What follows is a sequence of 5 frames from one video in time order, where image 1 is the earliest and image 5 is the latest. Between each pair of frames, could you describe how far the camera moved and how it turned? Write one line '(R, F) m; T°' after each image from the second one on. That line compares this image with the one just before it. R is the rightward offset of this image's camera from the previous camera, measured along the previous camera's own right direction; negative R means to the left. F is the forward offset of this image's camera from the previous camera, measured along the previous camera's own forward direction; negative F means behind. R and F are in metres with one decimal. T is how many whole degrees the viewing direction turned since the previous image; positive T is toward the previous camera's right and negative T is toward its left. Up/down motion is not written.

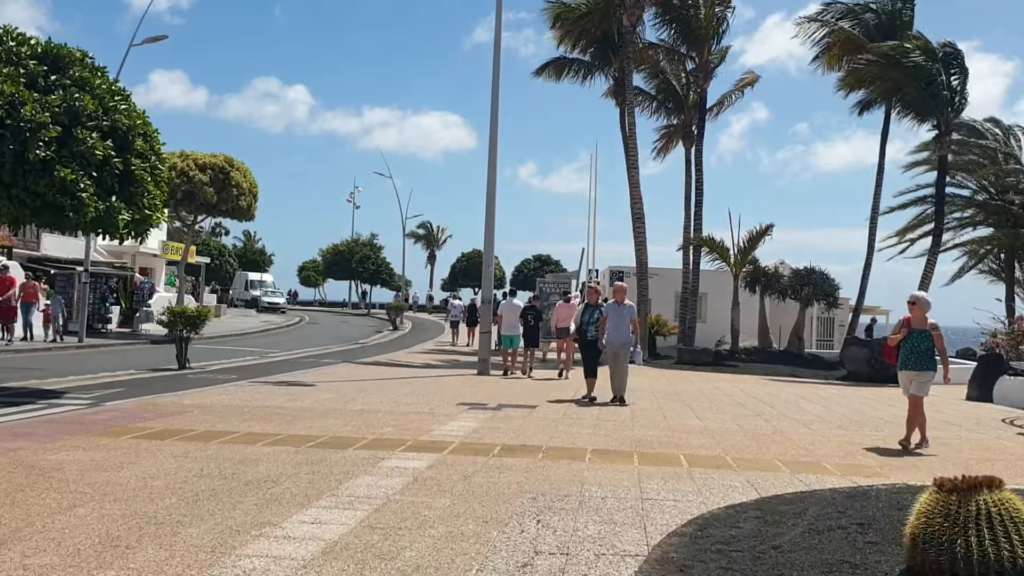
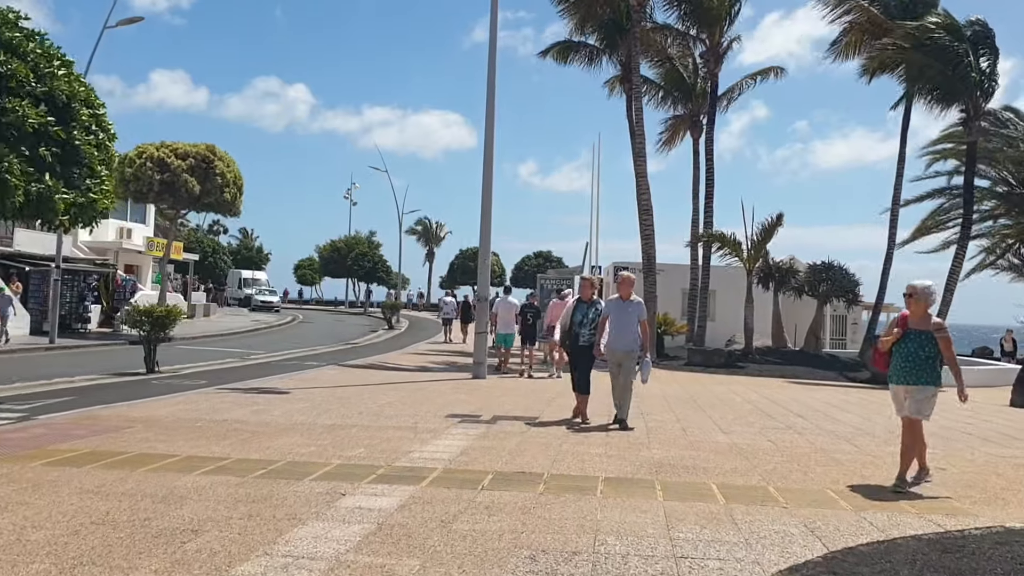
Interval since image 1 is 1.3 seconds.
(+0.1, +1.4) m; 0°
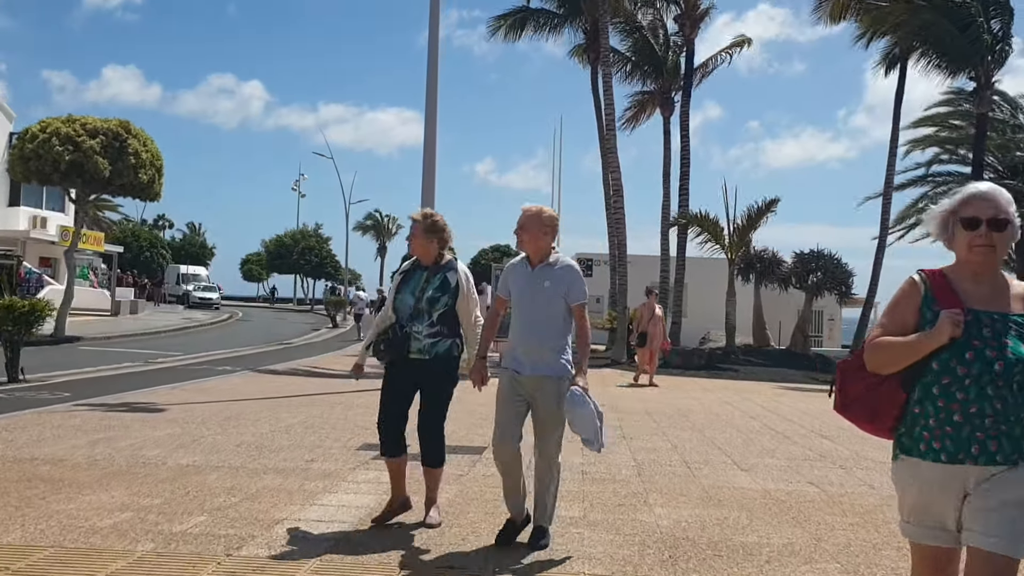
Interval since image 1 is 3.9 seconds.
(+0.2, +2.7) m; +3°
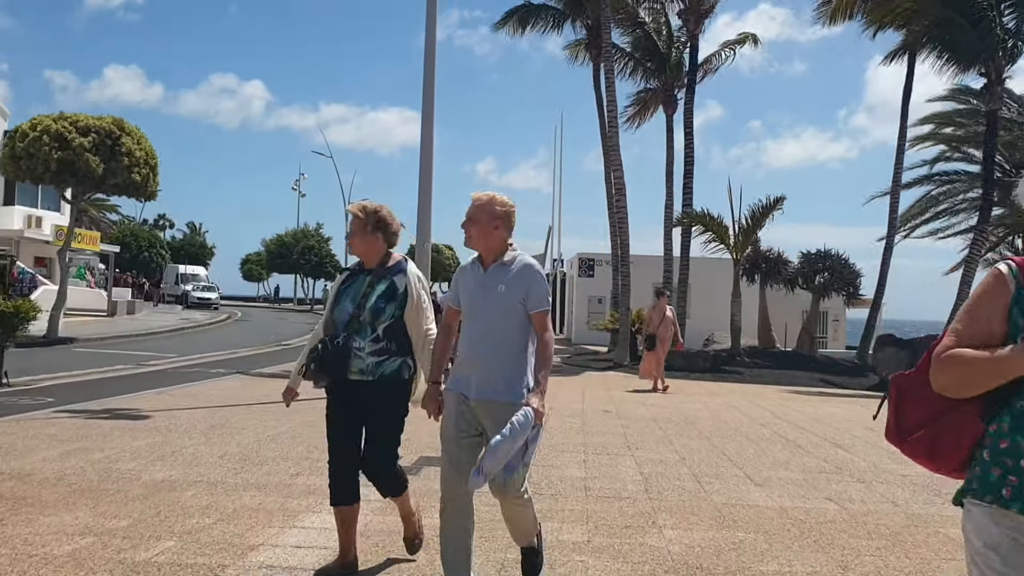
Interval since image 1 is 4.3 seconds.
(0.0, +0.4) m; 0°
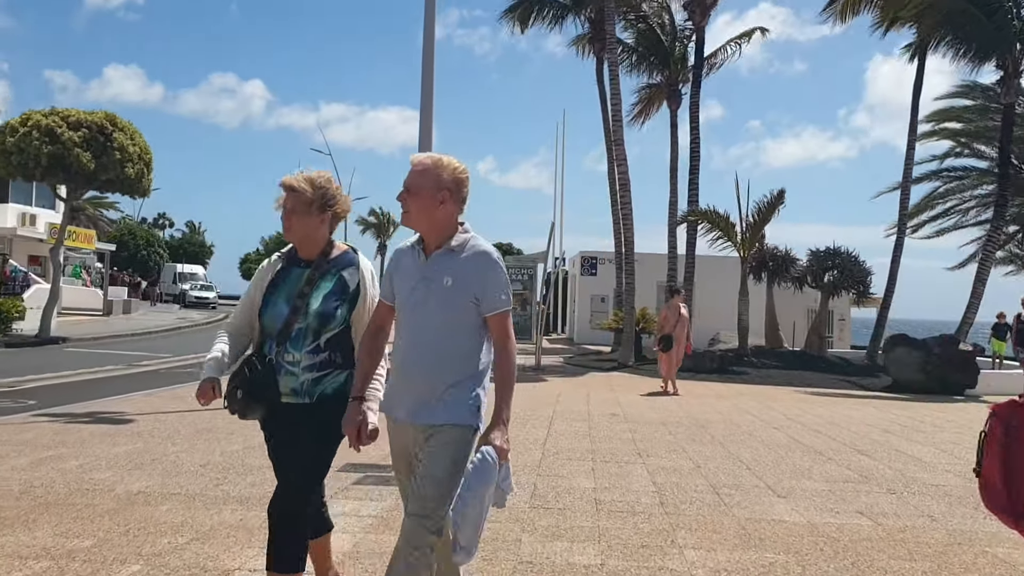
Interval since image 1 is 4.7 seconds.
(0.0, +0.5) m; 0°
